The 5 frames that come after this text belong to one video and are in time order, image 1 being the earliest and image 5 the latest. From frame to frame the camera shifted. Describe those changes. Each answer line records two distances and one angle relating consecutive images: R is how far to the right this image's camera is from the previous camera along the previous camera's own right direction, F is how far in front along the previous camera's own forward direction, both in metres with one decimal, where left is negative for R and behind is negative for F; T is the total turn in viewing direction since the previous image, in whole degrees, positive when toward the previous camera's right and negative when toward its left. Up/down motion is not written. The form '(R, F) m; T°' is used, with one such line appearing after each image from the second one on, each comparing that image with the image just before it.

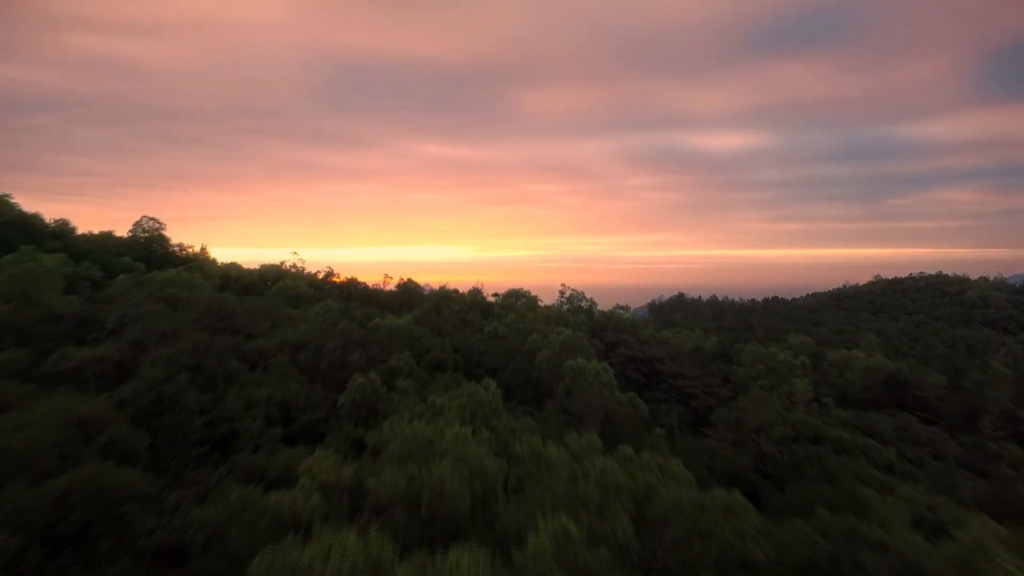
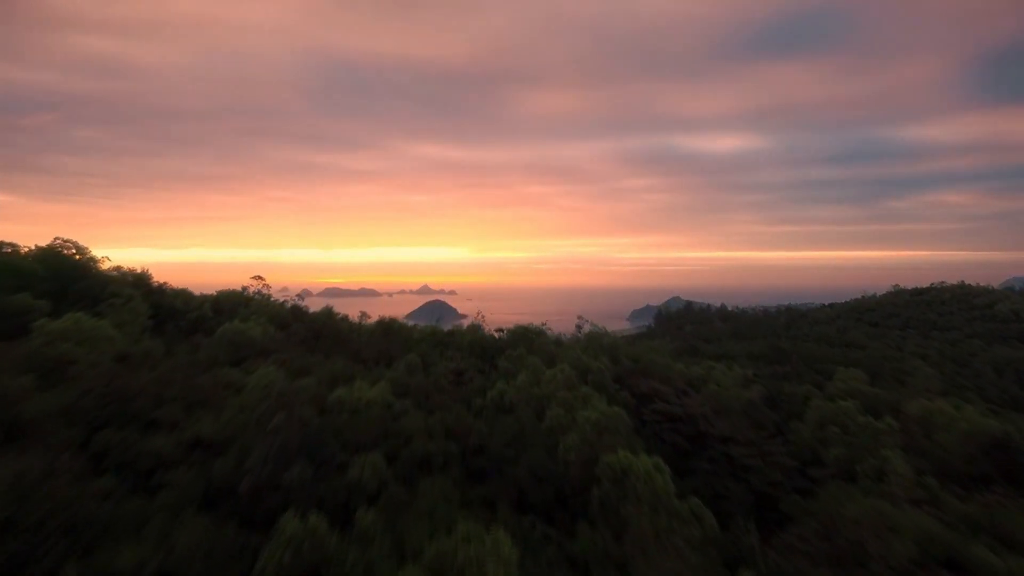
(-0.2, +2.6) m; 0°
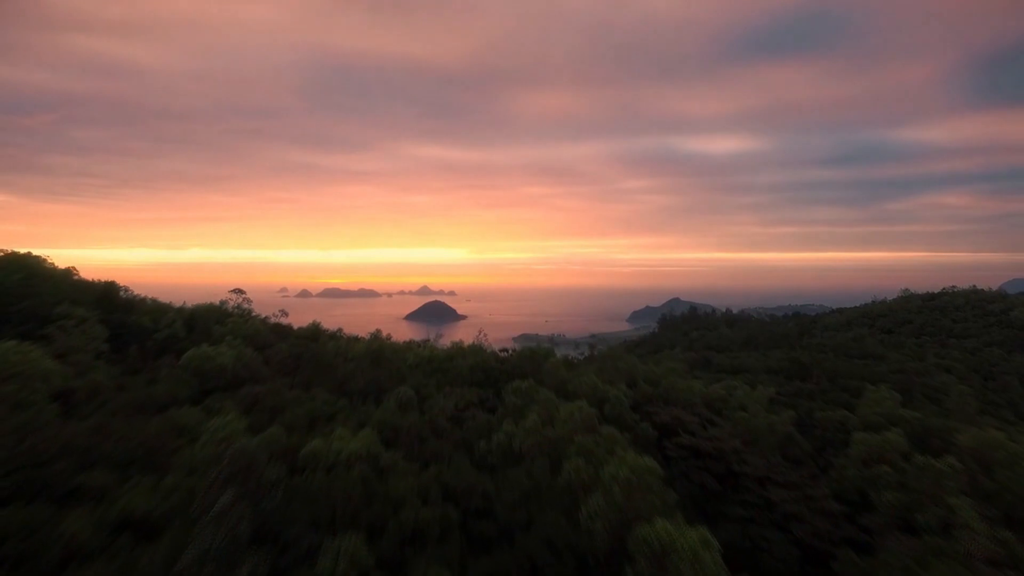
(-0.1, +1.2) m; 0°
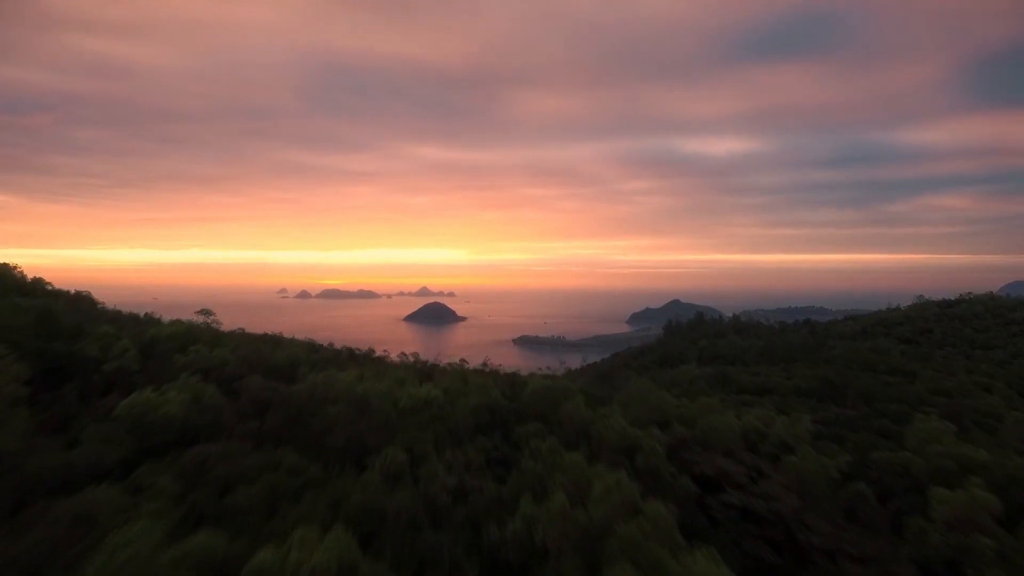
(-0.2, +1.6) m; 0°
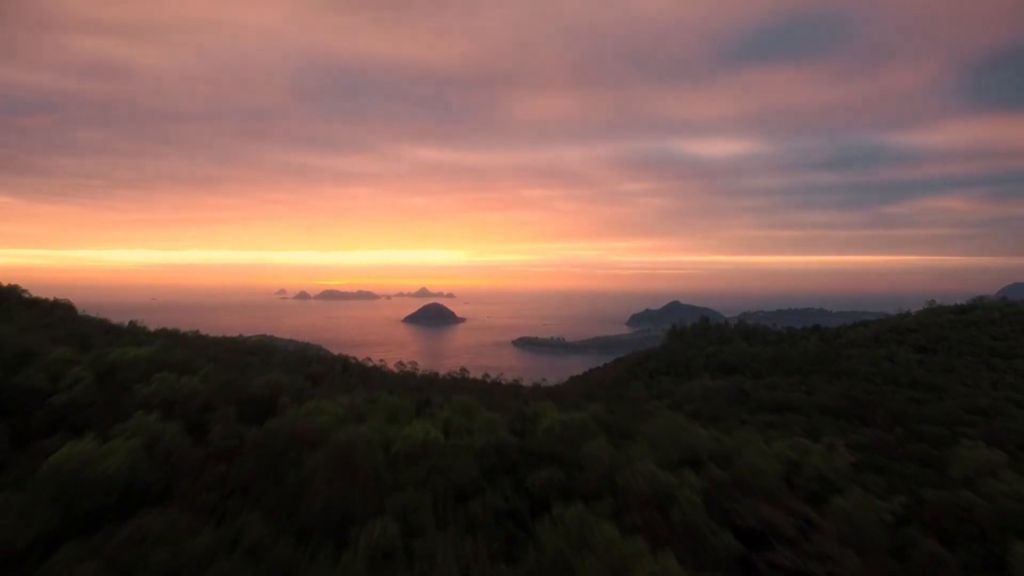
(-0.2, +1.2) m; 0°
